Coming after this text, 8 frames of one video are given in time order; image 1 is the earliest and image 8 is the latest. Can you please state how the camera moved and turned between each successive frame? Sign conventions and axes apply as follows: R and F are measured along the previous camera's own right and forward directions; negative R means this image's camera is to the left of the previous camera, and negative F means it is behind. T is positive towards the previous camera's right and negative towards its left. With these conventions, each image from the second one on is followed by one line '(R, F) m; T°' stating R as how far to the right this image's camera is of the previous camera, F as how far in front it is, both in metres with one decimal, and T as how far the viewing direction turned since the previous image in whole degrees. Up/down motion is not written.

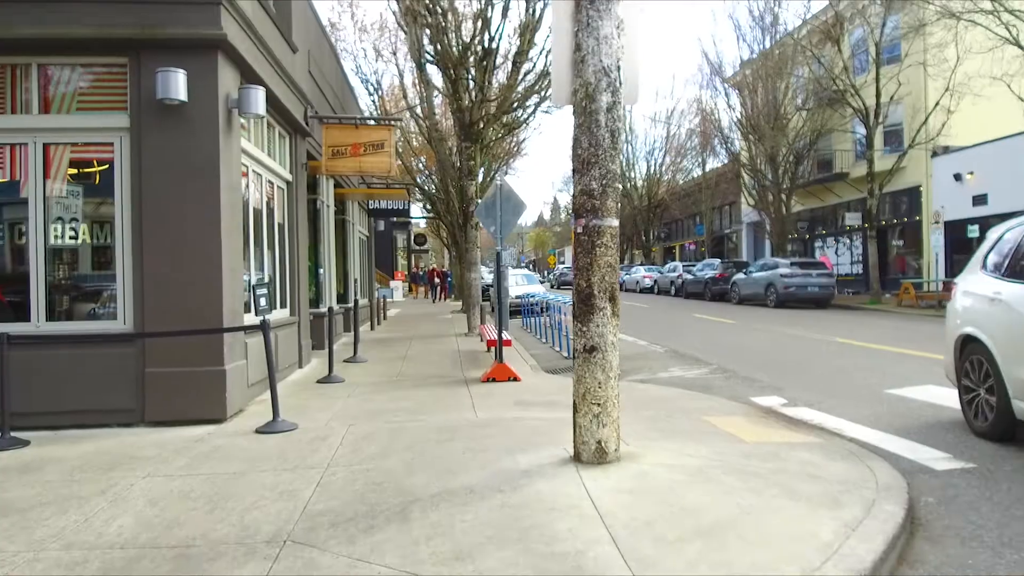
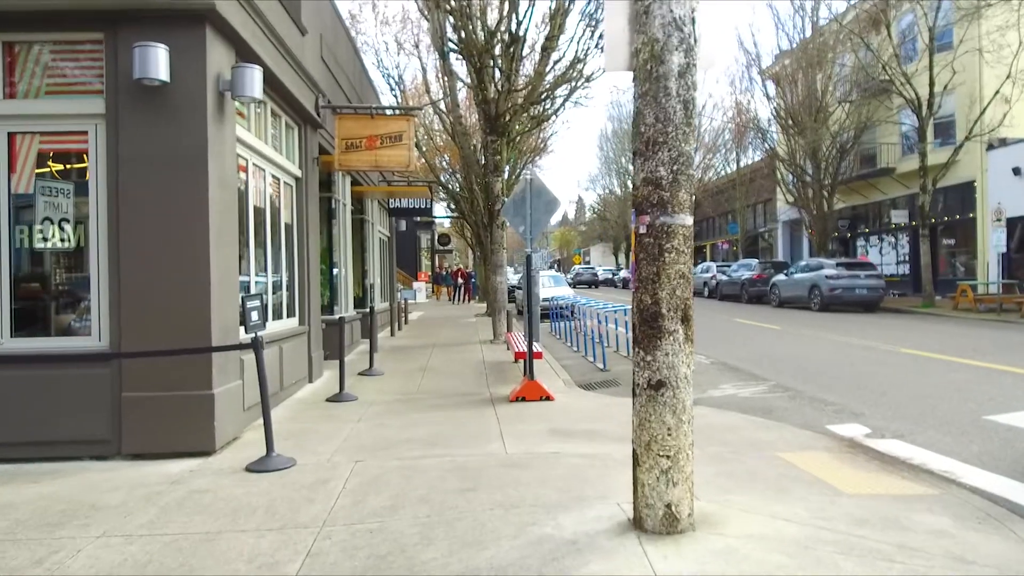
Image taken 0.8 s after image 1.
(-0.1, +1.2) m; -2°
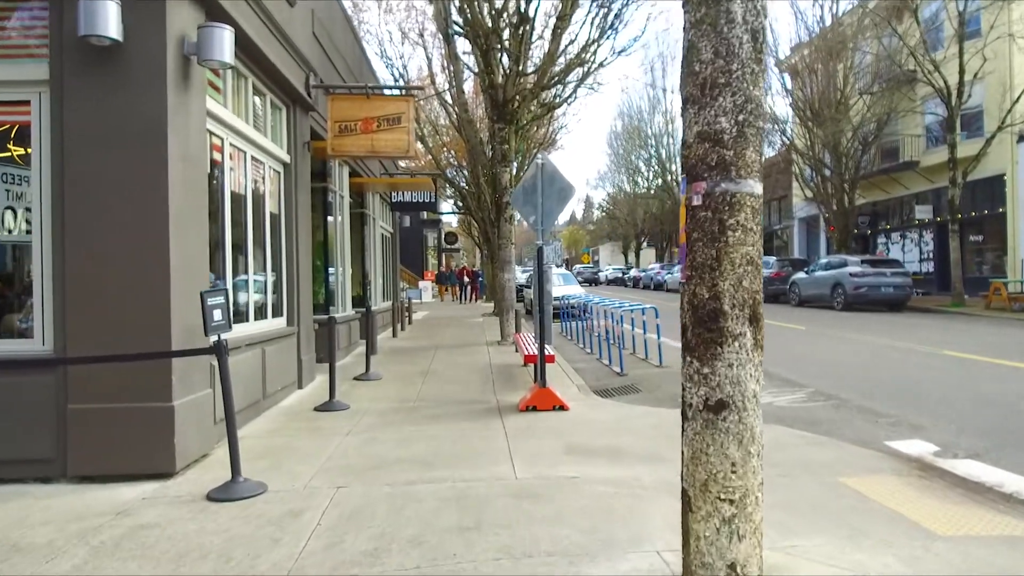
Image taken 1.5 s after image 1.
(0.0, +1.0) m; -1°
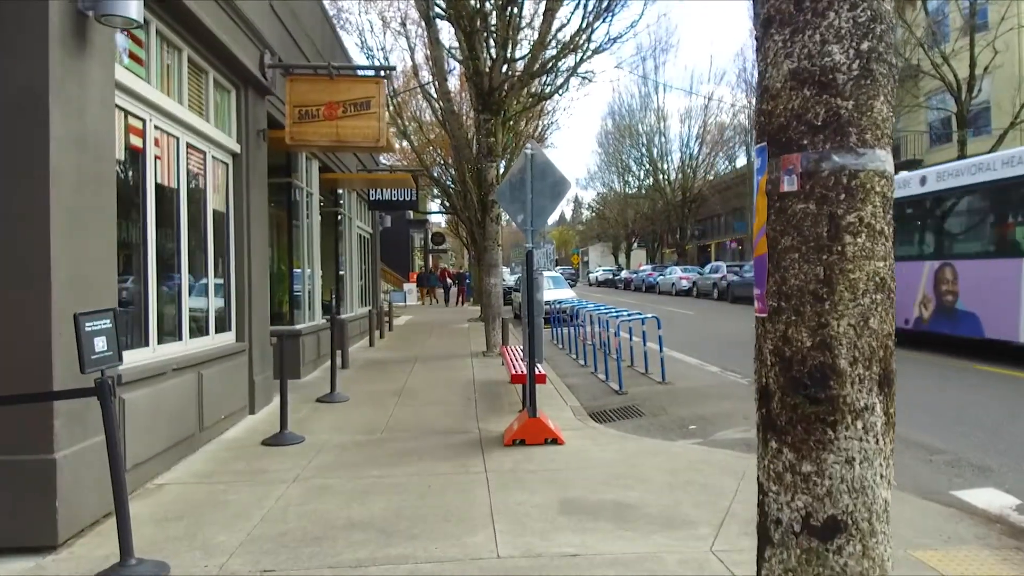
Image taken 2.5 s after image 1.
(0.0, +1.3) m; +1°
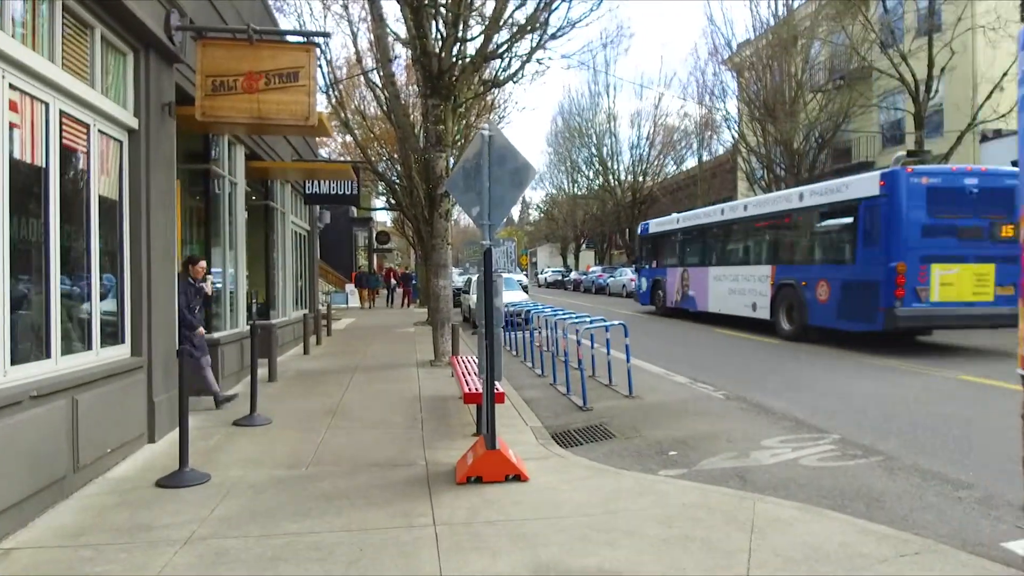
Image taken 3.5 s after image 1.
(-0.1, +1.2) m; +4°
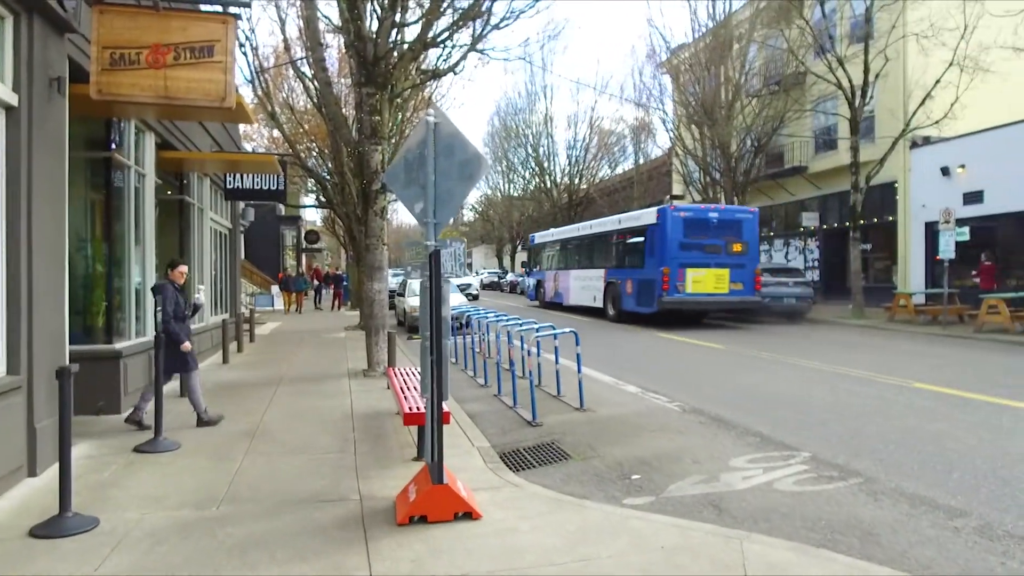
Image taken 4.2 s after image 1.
(-0.1, +0.8) m; +5°
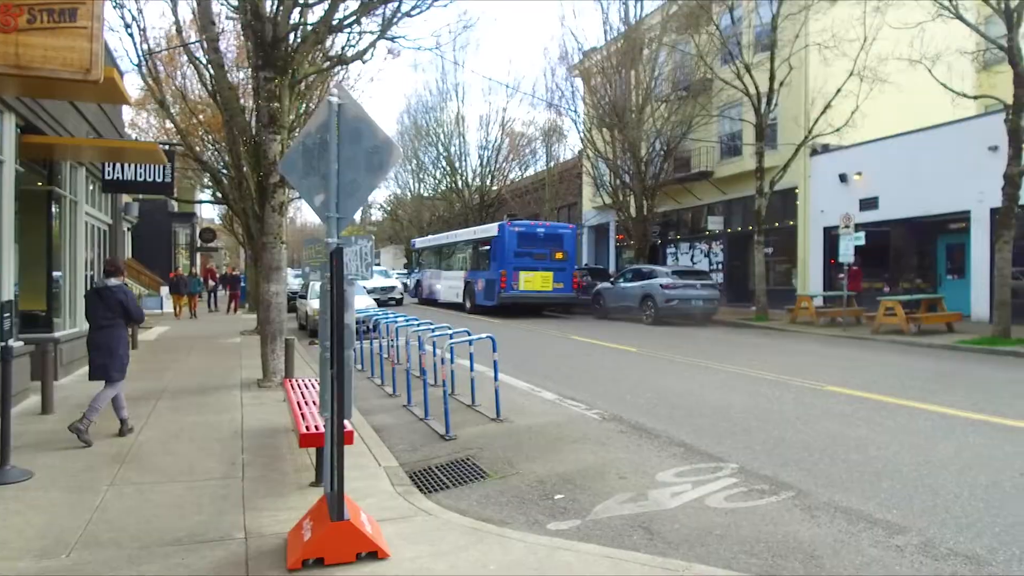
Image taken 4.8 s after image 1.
(0.0, +0.6) m; +7°
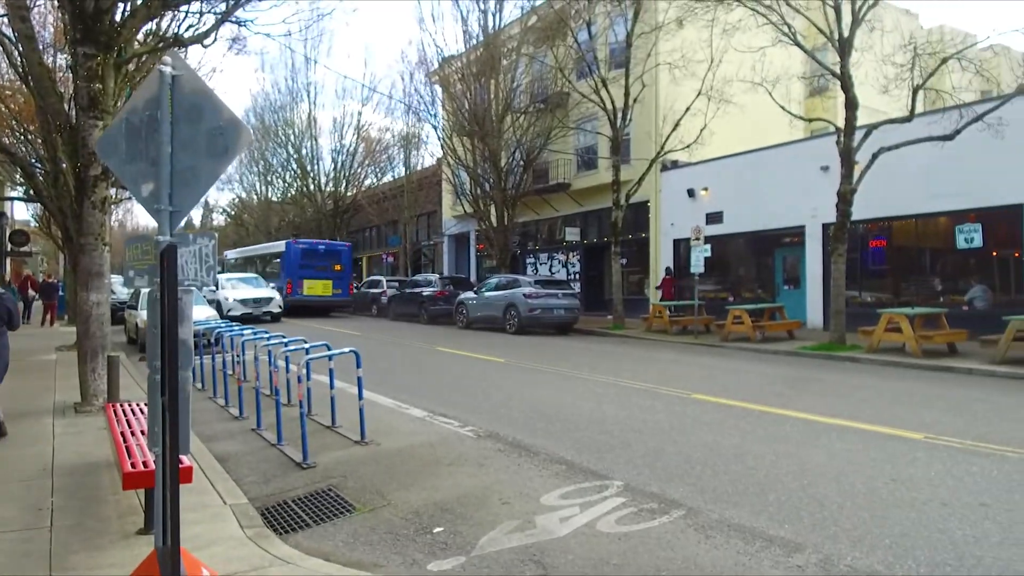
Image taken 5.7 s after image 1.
(-0.1, +0.6) m; +11°
